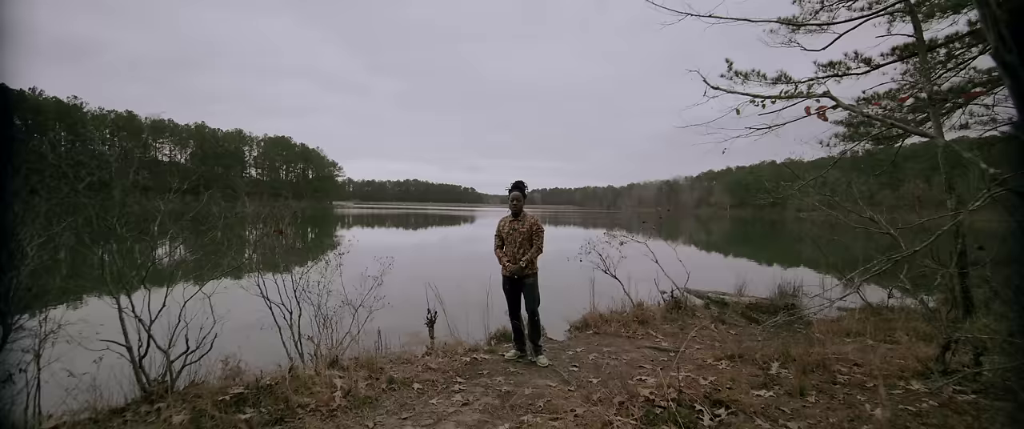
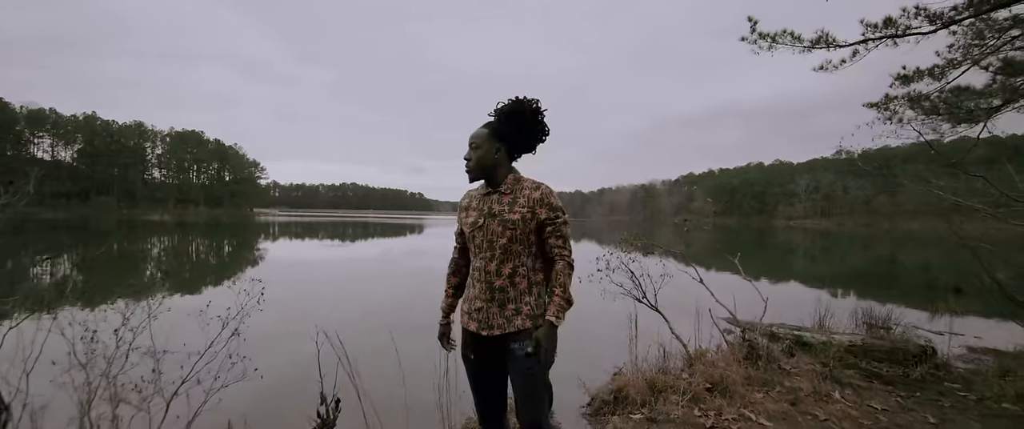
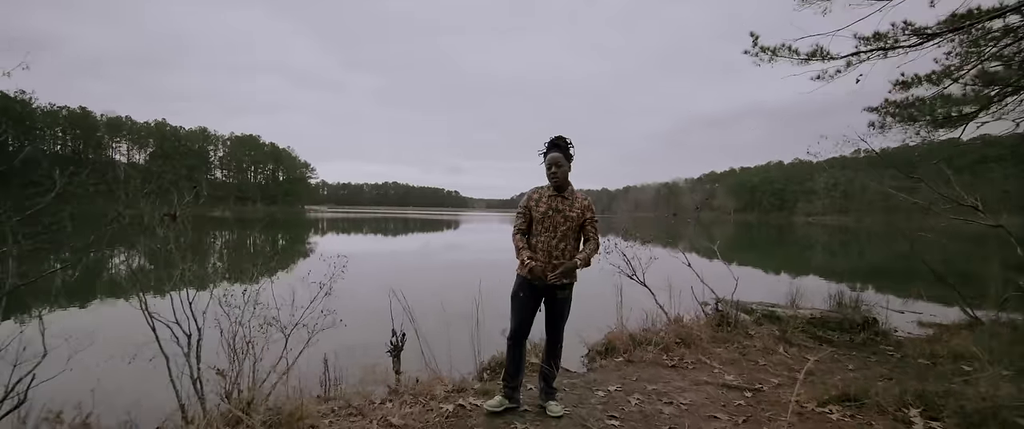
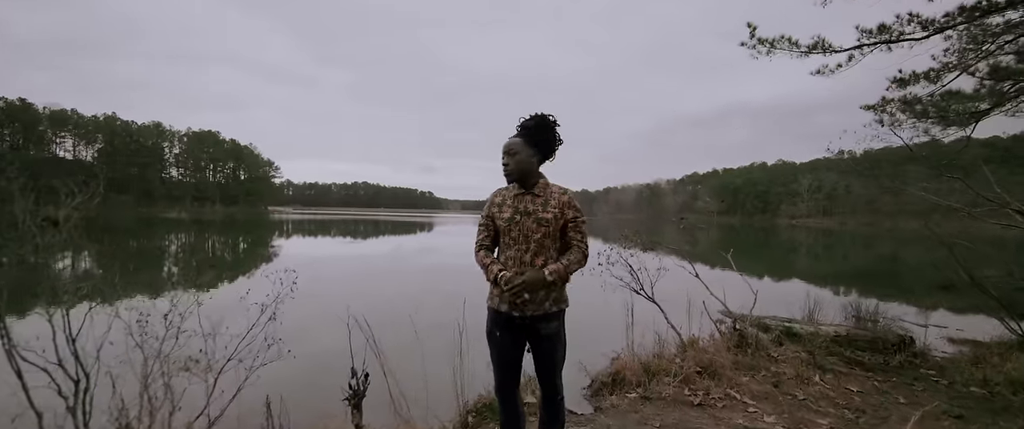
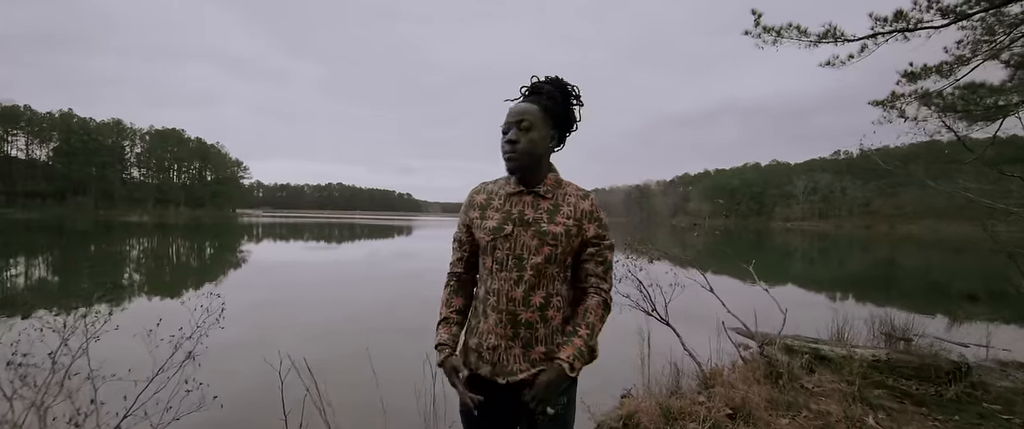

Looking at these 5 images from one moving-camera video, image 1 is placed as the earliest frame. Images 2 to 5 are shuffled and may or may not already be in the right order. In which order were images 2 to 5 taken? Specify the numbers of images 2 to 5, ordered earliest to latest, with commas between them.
3, 4, 2, 5
